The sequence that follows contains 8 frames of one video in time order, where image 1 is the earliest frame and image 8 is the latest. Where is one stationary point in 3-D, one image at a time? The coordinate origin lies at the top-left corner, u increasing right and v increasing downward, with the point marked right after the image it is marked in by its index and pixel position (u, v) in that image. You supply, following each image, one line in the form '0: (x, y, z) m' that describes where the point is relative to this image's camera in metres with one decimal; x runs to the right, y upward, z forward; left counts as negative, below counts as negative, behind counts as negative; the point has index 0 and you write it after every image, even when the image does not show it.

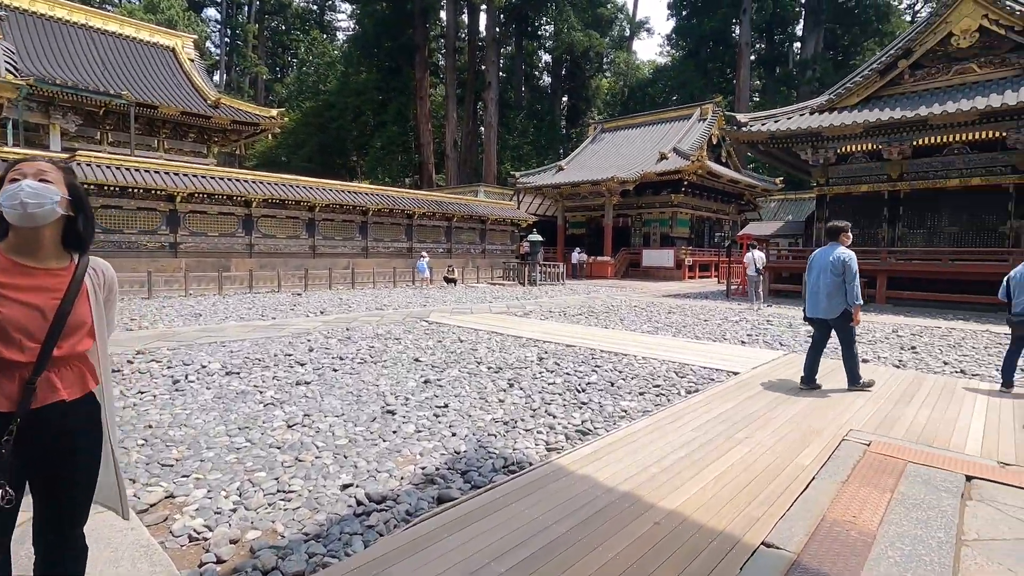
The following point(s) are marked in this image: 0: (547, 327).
0: (+0.5, -0.6, +8.2) m
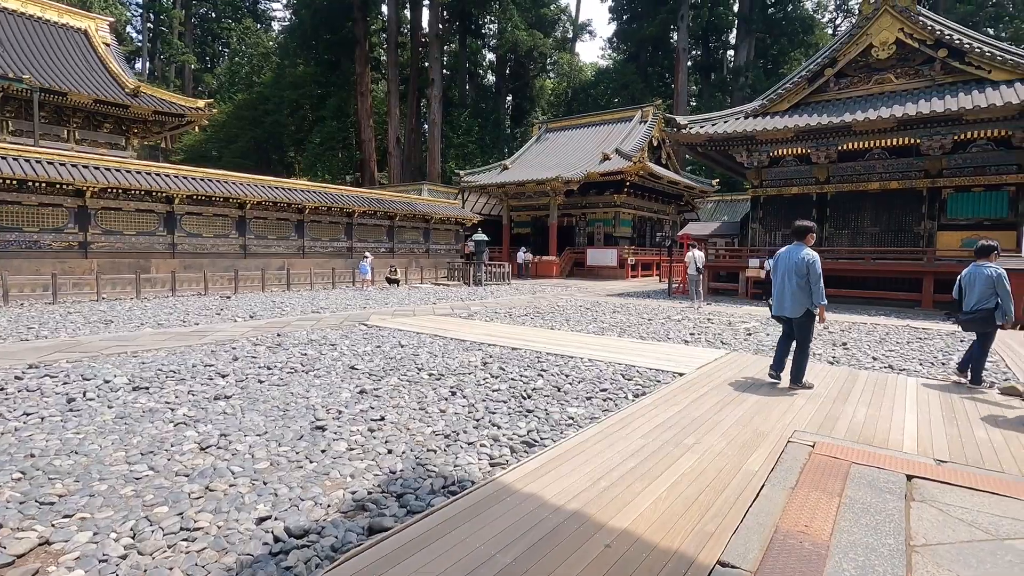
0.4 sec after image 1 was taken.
0: (-0.3, -0.6, +8.0) m
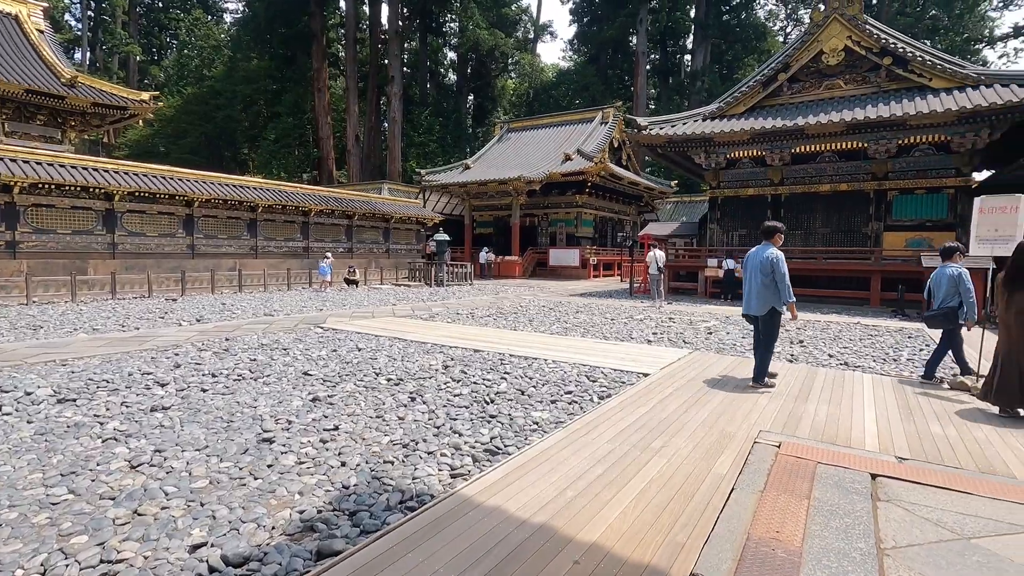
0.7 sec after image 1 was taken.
0: (-0.9, -0.6, +7.8) m
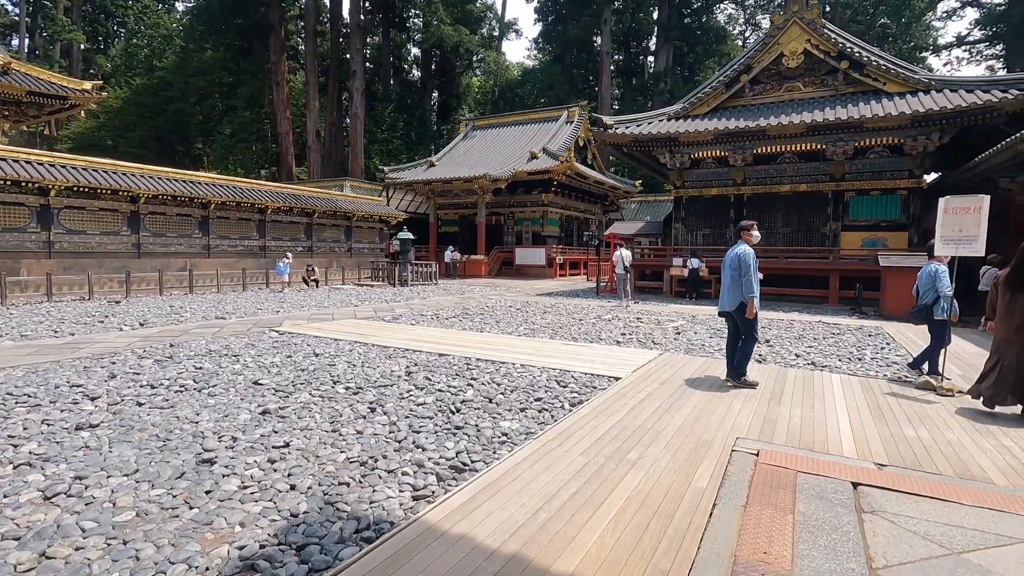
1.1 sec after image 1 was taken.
0: (-1.3, -0.6, +7.5) m
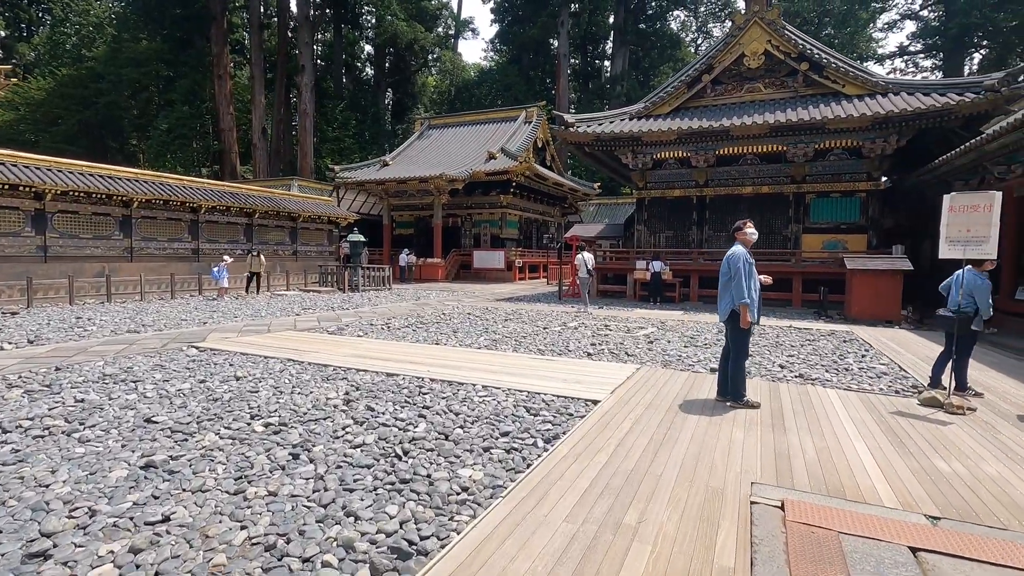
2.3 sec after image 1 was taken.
0: (-1.8, -0.7, +6.6) m
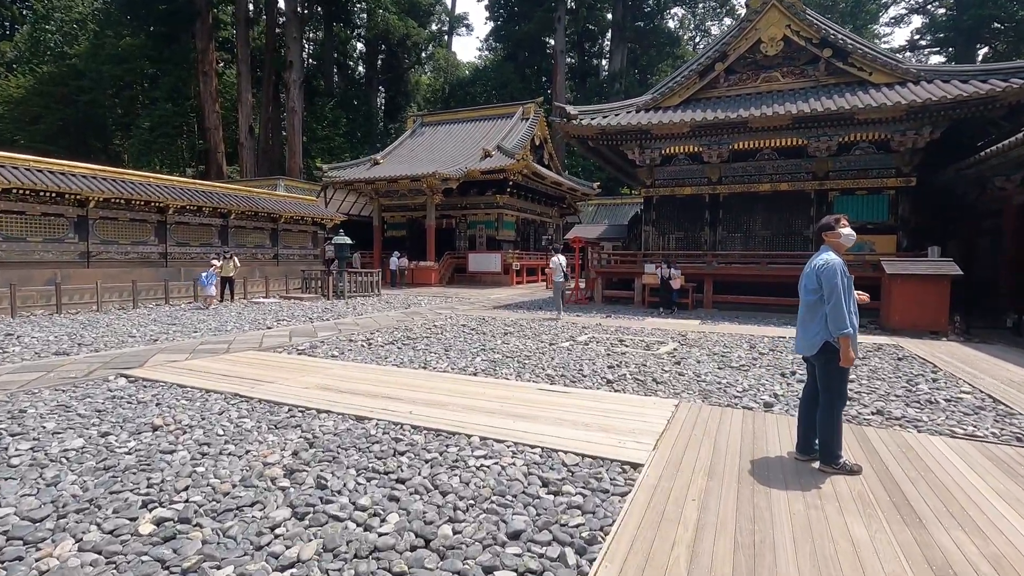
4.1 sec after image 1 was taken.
0: (-1.8, -0.9, +5.4) m
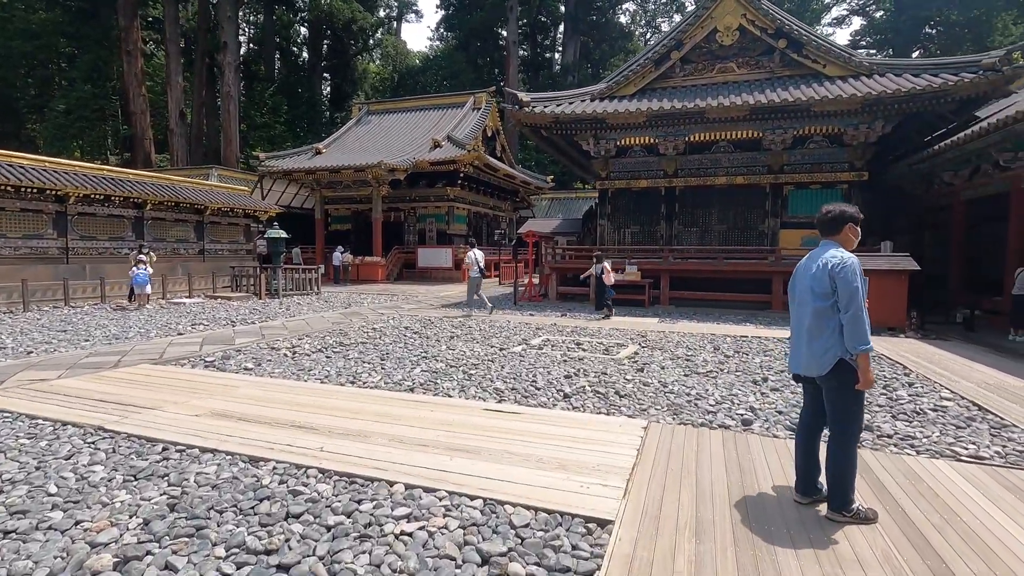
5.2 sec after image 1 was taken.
0: (-2.3, -0.9, +4.5) m
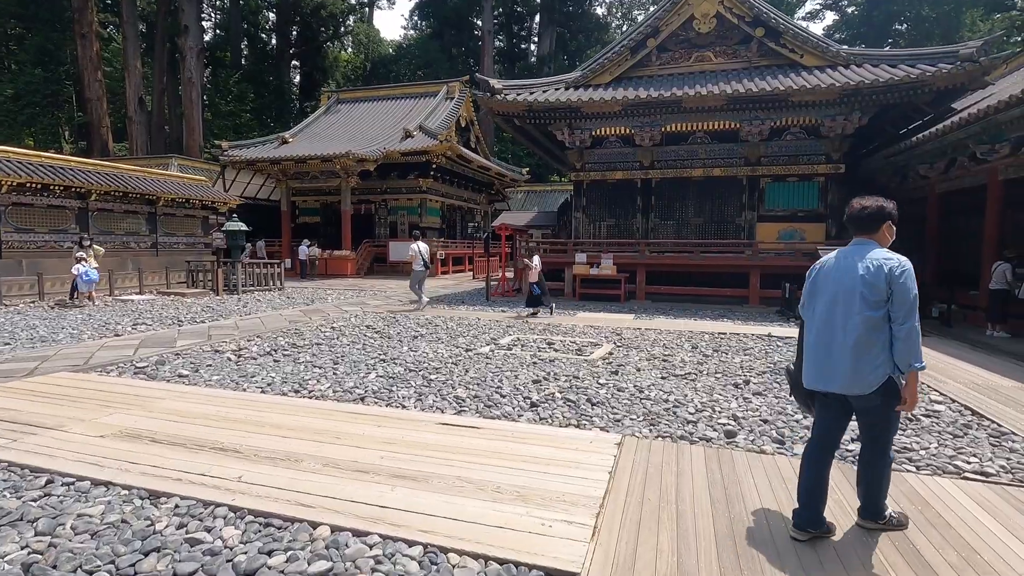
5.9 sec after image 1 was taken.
0: (-2.6, -0.9, +4.0) m
